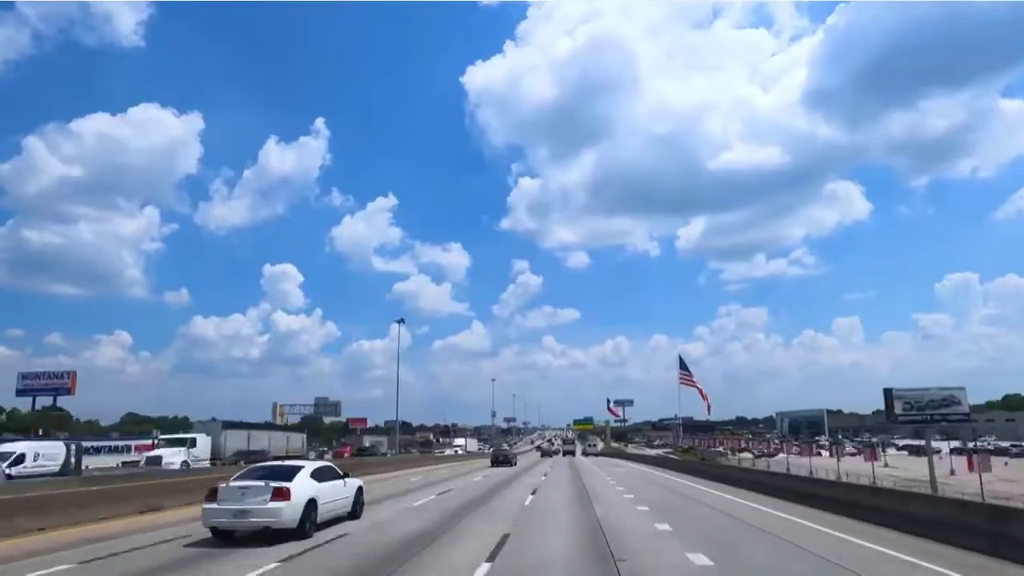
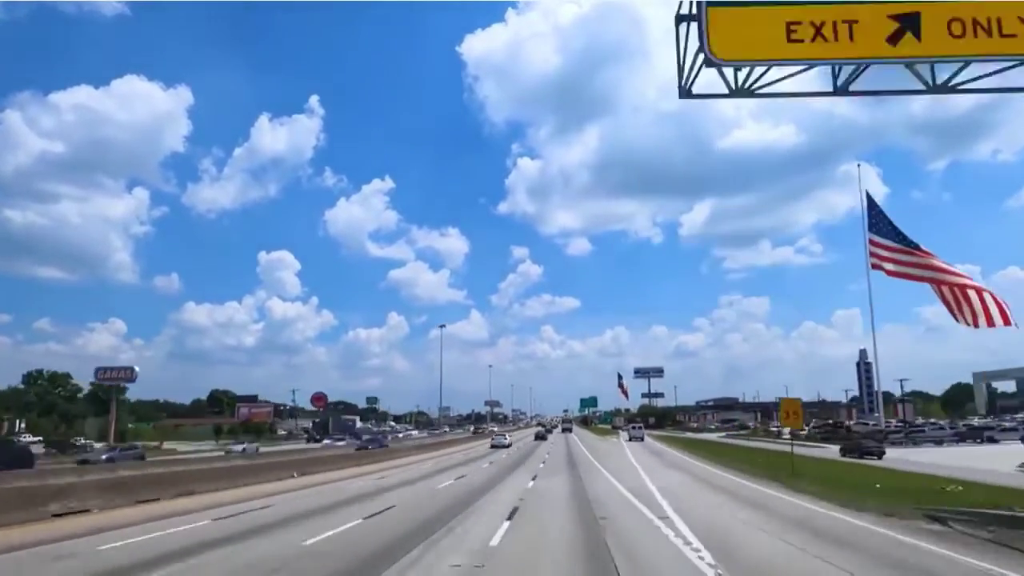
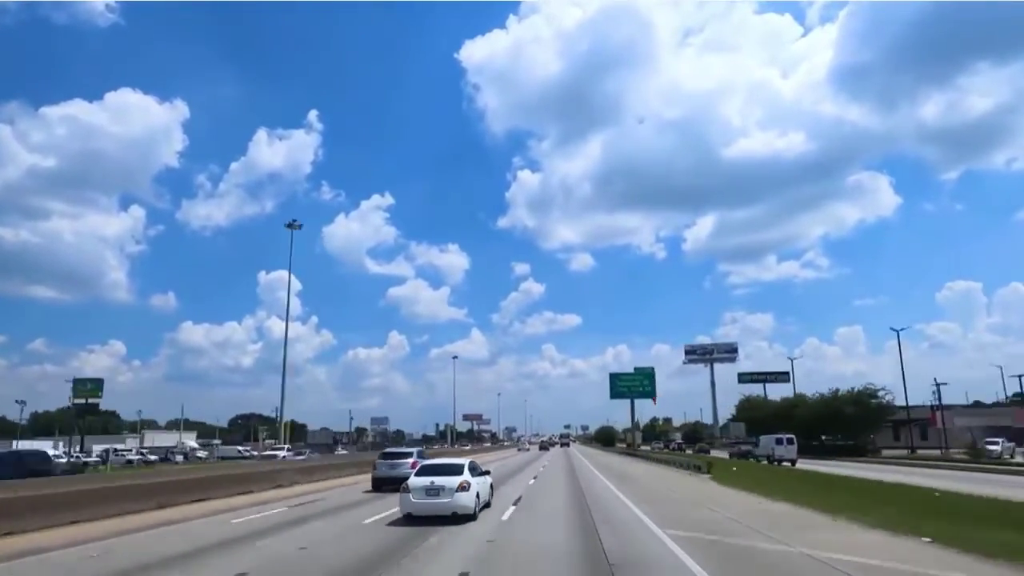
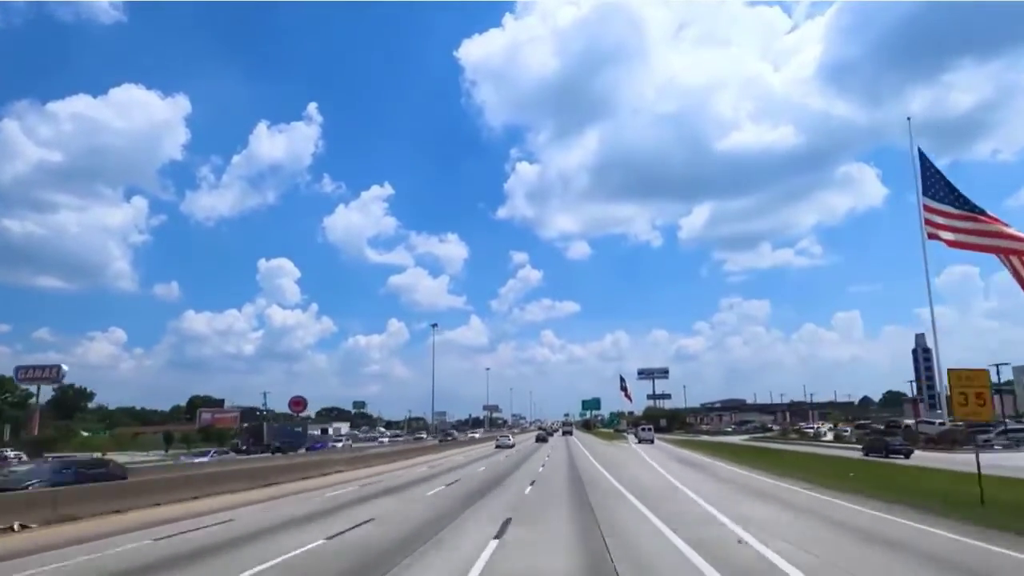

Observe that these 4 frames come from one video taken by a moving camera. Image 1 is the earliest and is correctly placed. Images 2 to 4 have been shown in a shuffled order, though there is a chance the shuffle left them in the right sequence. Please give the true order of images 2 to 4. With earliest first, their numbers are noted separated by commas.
2, 4, 3
